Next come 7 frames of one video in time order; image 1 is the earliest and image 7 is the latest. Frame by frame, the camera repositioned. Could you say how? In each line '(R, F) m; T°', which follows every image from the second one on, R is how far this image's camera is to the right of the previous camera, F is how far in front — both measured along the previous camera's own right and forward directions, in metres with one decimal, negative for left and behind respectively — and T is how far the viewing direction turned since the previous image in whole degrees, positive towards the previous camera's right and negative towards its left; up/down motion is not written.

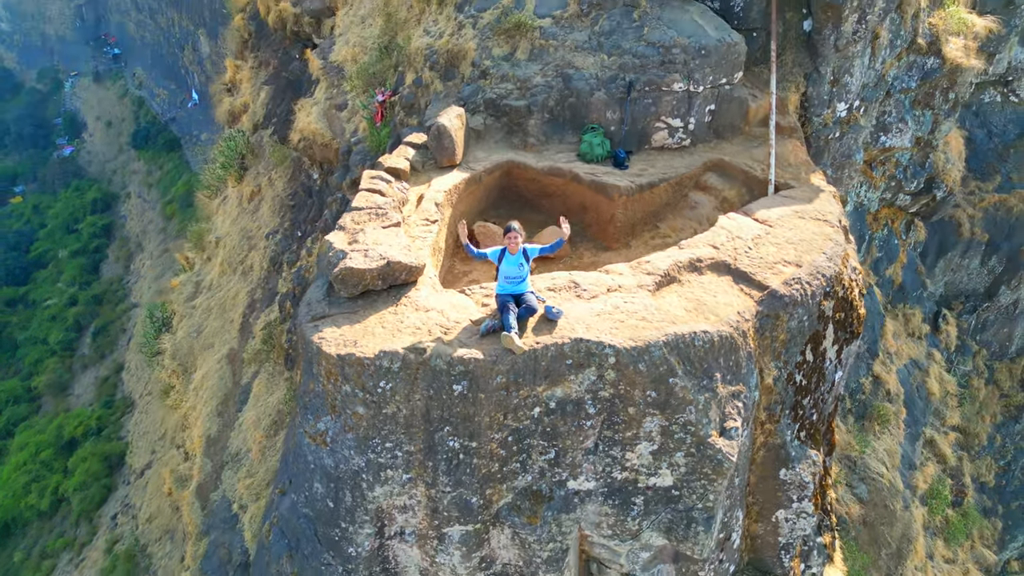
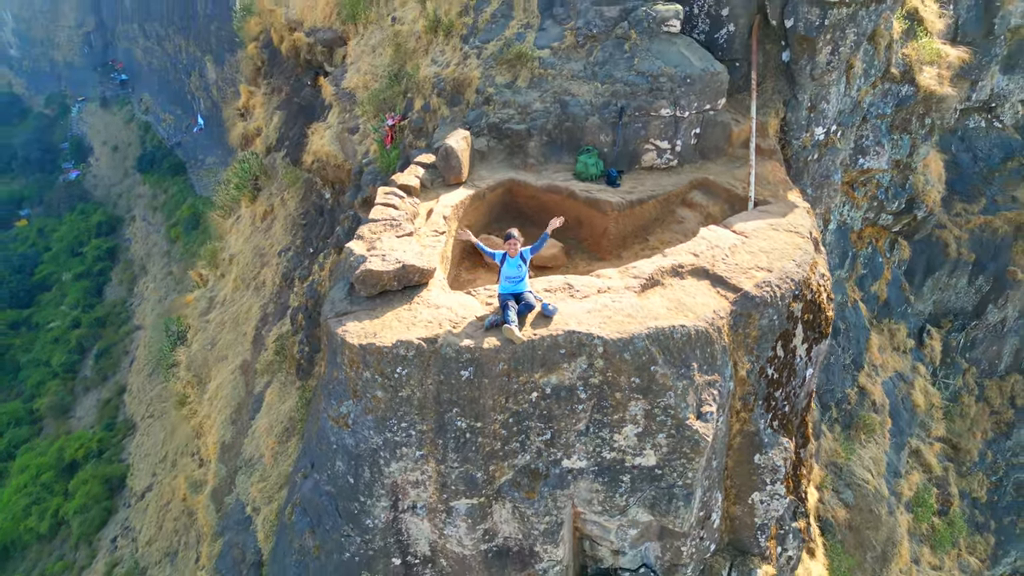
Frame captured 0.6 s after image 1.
(0.0, -0.4) m; 0°
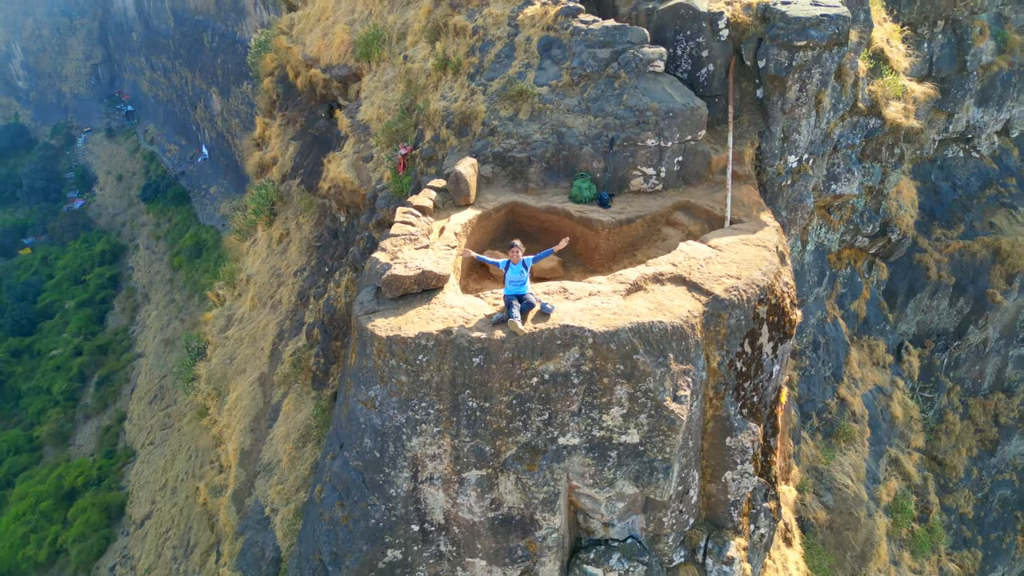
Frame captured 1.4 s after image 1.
(0.0, -0.6) m; 0°
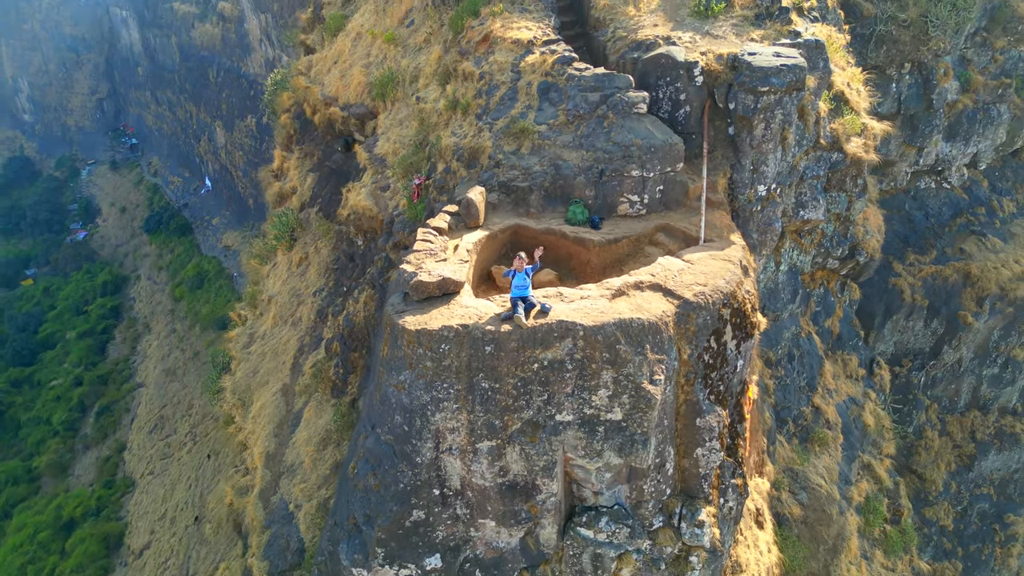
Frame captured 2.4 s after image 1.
(0.0, -0.9) m; 0°
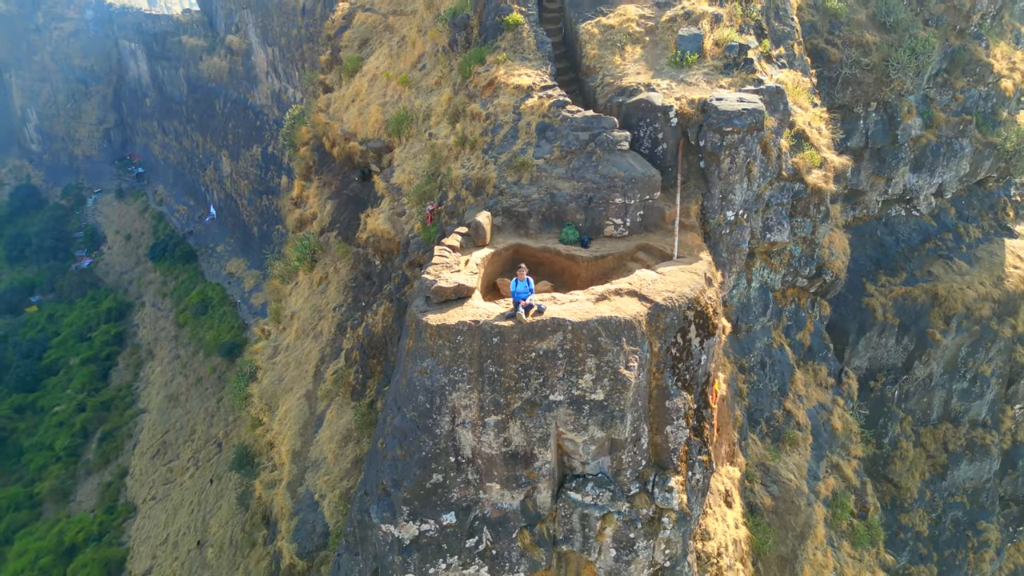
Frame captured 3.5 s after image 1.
(0.0, -1.2) m; 0°
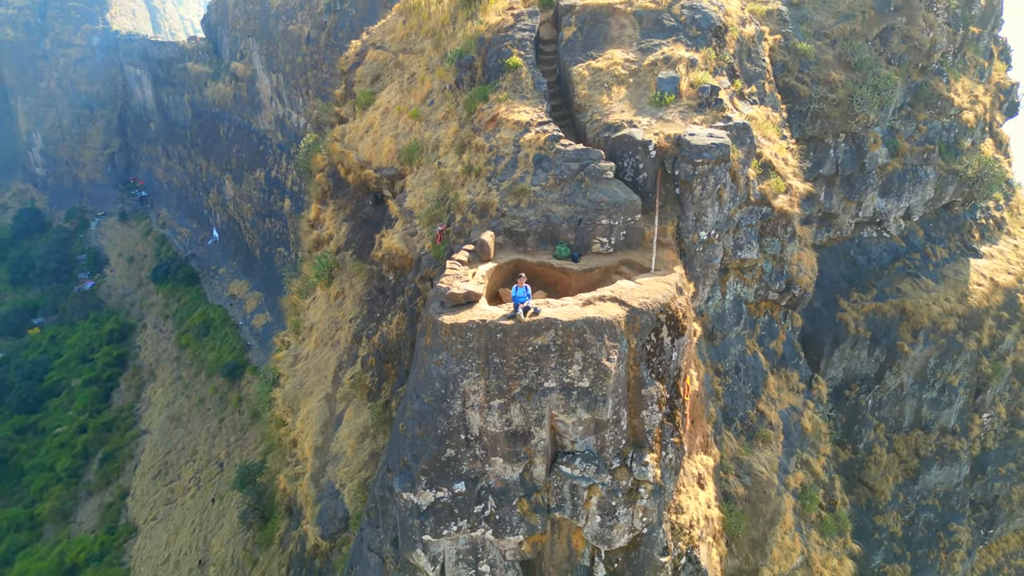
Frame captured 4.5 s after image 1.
(0.0, -1.3) m; 0°
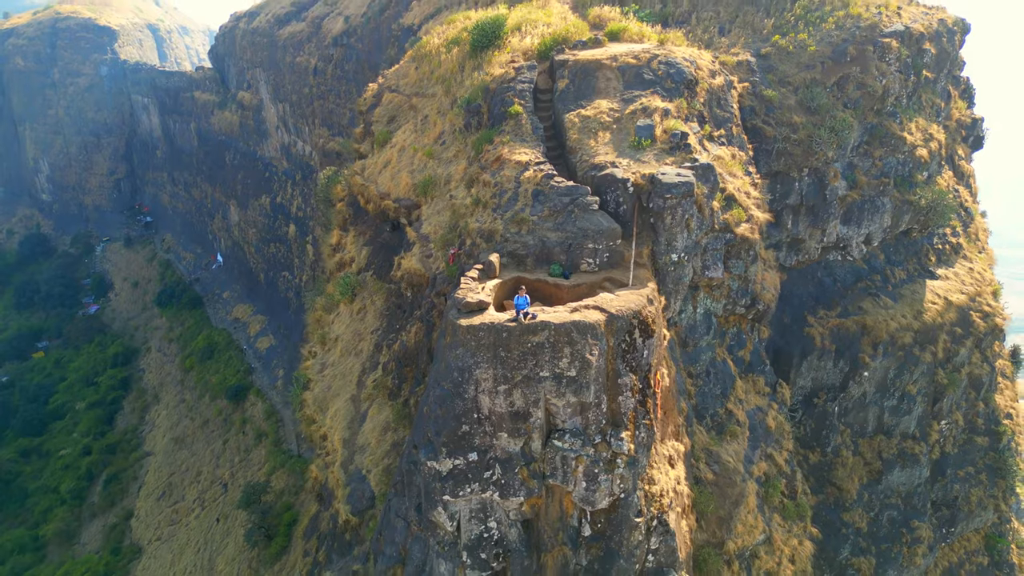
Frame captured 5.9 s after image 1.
(0.0, -2.1) m; 0°
